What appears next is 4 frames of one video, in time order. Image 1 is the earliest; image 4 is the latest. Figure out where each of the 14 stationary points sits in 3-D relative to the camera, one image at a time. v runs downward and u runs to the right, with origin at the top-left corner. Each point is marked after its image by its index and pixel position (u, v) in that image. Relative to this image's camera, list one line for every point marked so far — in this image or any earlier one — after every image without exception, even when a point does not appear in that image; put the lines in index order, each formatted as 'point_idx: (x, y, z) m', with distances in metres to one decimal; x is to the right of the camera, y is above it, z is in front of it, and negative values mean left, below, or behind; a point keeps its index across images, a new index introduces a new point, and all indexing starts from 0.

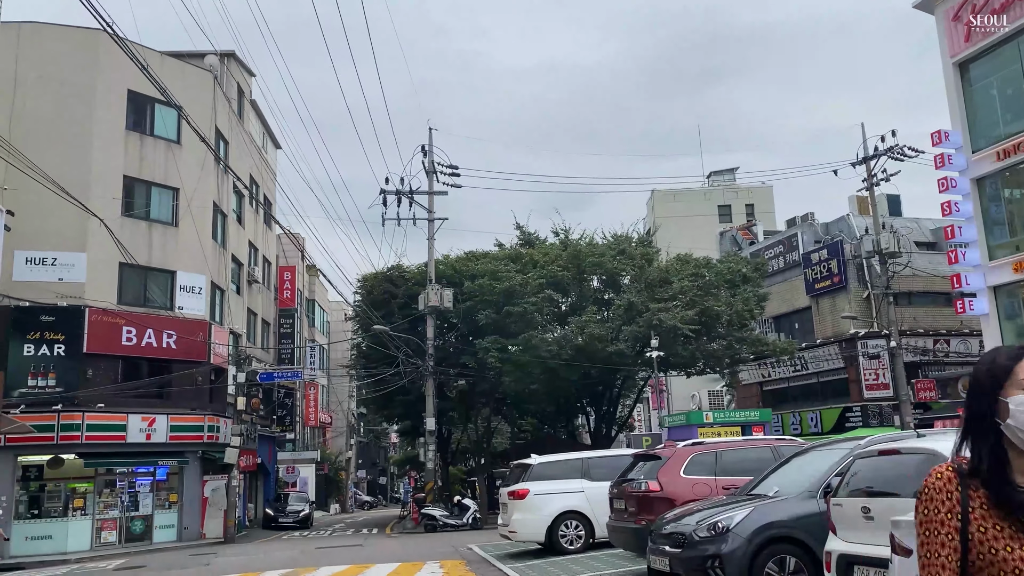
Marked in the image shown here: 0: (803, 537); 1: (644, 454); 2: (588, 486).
0: (+2.5, -2.1, +7.2) m
1: (+1.6, -2.0, +10.3) m
2: (+1.2, -3.2, +13.7) m
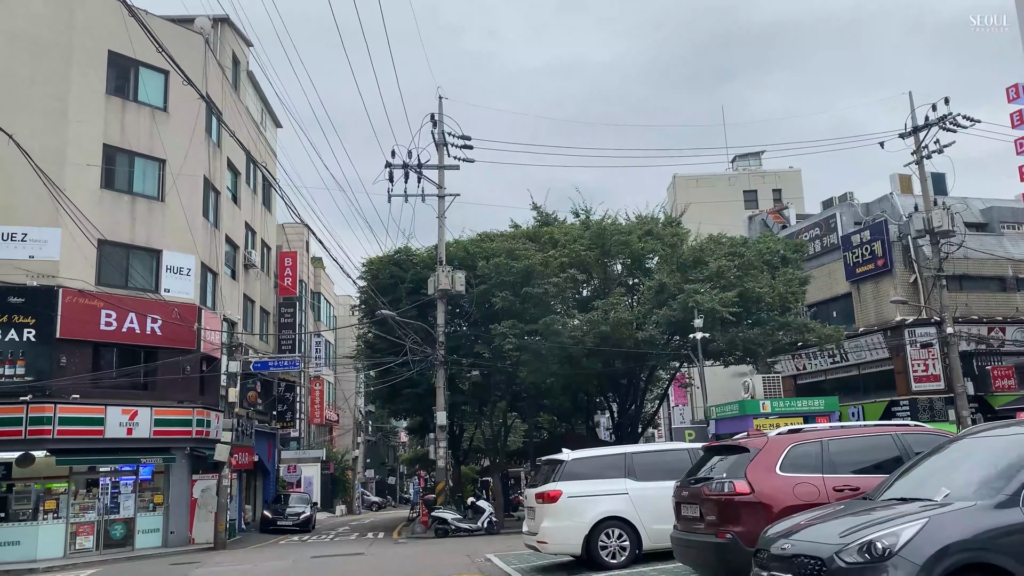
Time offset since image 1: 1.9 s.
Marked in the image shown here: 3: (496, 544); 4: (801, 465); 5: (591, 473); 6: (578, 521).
0: (+2.8, -1.6, +4.8) m
1: (+1.9, -1.5, +7.9) m
2: (+1.6, -2.7, +11.3) m
3: (-0.3, -5.4, +18.0) m
4: (+2.5, -1.5, +7.3) m
5: (+1.1, -2.5, +11.5) m
6: (+0.9, -3.0, +11.0) m
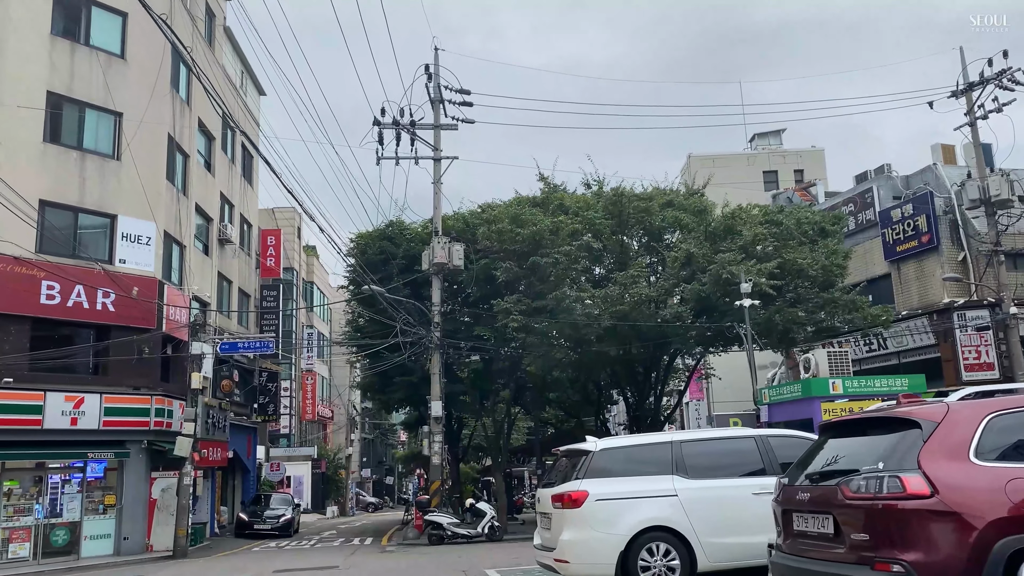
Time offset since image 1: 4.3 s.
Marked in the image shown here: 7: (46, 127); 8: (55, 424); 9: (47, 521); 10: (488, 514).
0: (+2.8, -0.9, +1.9) m
1: (+2.0, -0.8, +5.0) m
2: (+1.7, -2.0, +8.4) m
3: (-0.2, -4.7, +15.1) m
4: (+2.6, -0.8, +4.4) m
5: (+1.2, -1.8, +8.6) m
6: (+0.9, -2.3, +8.1) m
7: (-10.4, +3.6, +19.0) m
8: (-9.7, -2.9, +17.9) m
9: (-9.9, -5.0, +18.1) m
10: (-0.6, -5.3, +19.7) m
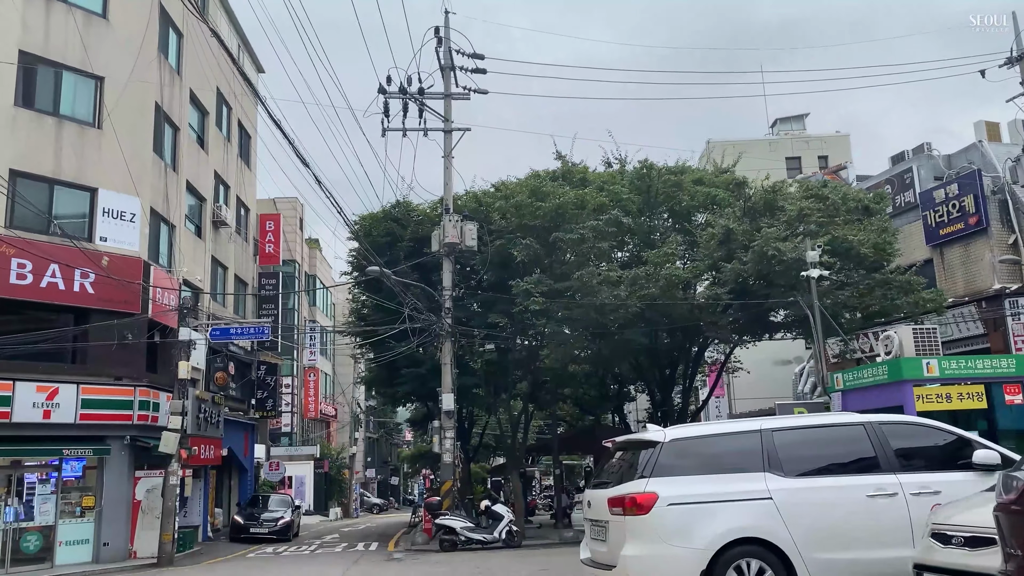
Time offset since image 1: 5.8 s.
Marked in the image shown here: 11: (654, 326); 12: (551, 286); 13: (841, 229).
0: (+3.2, -0.4, 0.0) m
1: (+2.4, -0.3, +3.2) m
2: (+2.1, -1.5, +6.6) m
3: (+0.2, -4.3, +13.2) m
4: (+2.9, -0.4, +2.5) m
5: (+1.5, -1.4, +6.7) m
6: (+1.3, -1.9, +6.3) m
7: (-10.0, +4.0, +17.2) m
8: (-9.3, -2.5, +16.1) m
9: (-9.5, -4.6, +16.3) m
10: (-0.1, -4.9, +17.9) m
11: (+3.3, -0.9, +19.4) m
12: (+0.8, 0.0, +19.2) m
13: (+7.3, +1.3, +19.1) m
